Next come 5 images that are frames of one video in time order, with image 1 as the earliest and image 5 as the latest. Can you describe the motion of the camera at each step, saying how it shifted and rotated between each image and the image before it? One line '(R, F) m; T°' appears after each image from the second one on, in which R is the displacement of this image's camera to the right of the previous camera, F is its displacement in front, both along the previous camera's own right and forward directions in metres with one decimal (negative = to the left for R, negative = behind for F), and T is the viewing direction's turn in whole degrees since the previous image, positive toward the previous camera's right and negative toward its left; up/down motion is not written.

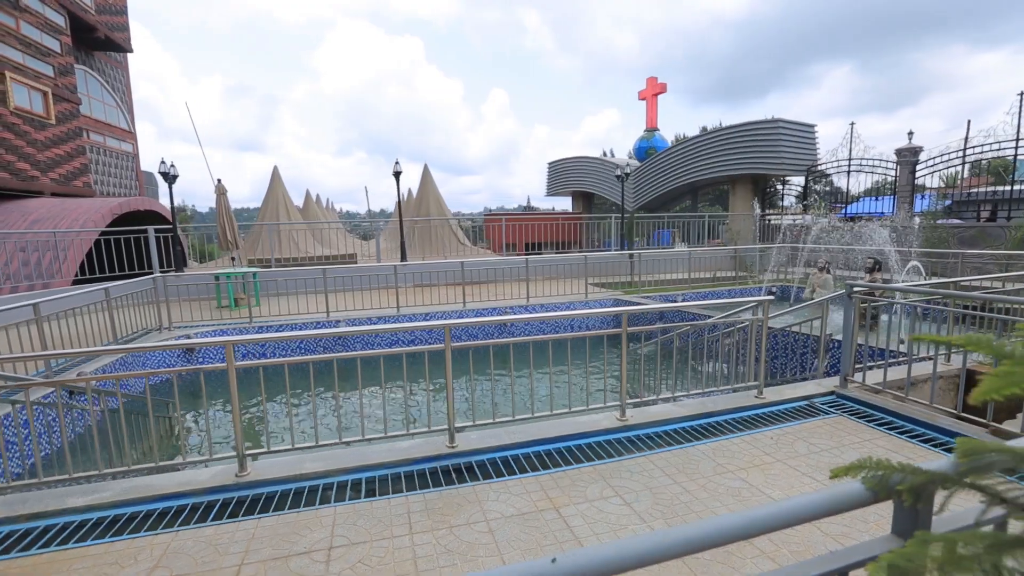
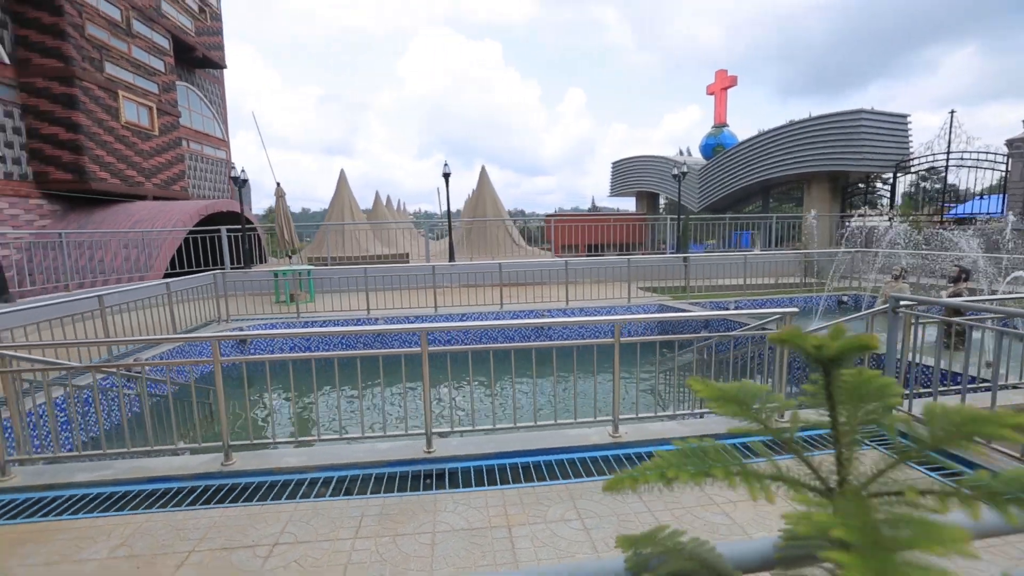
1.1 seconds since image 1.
(+0.7, +0.2) m; -9°
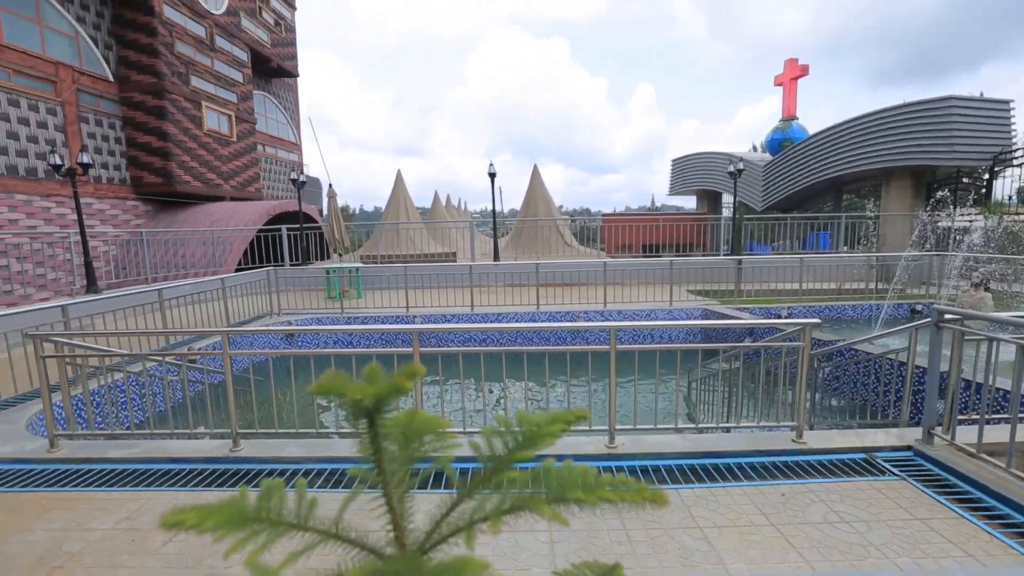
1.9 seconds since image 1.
(+0.5, +0.1) m; -8°
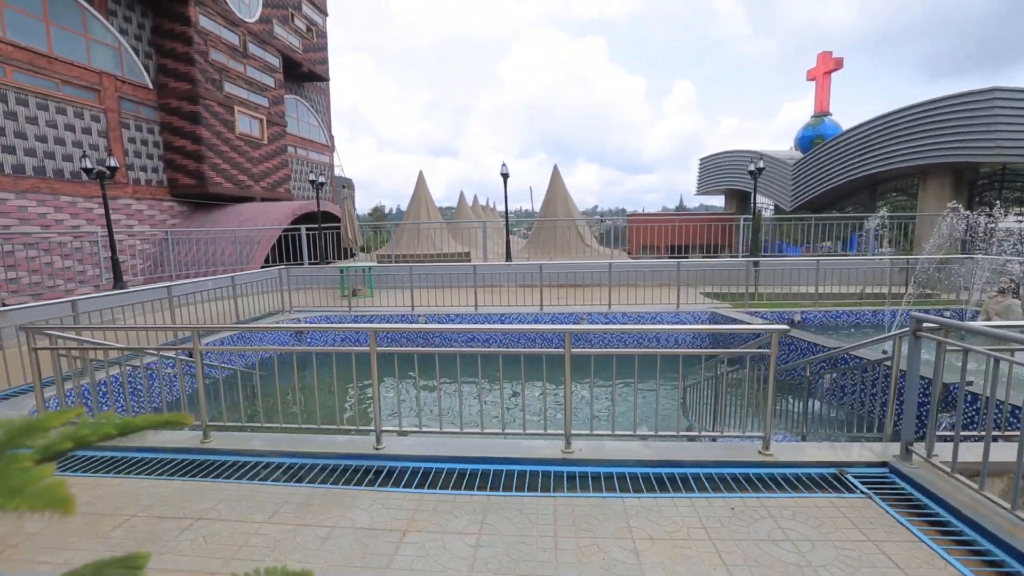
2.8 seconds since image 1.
(+0.6, 0.0) m; -4°
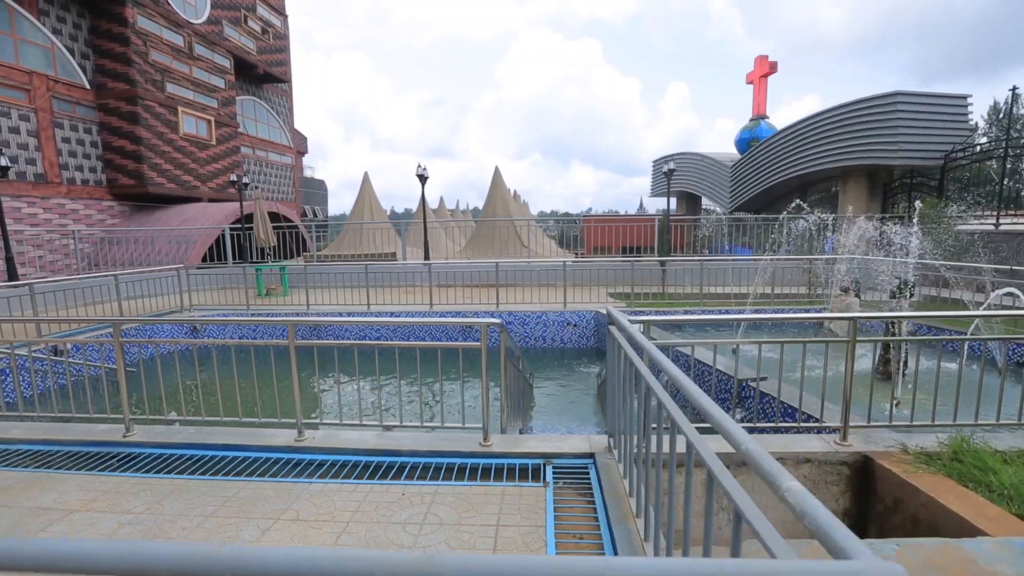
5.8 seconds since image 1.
(+2.0, -0.1) m; 0°
